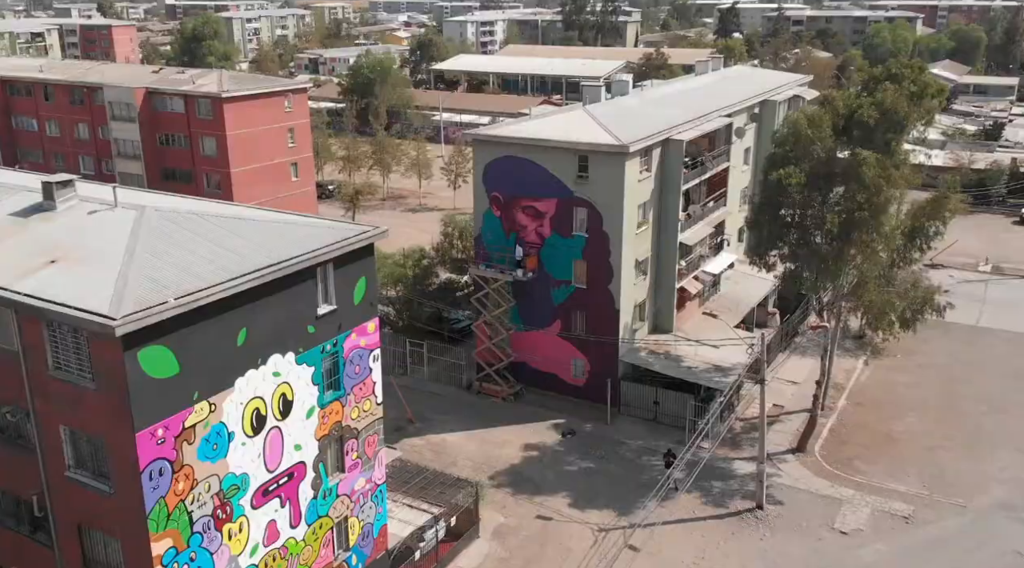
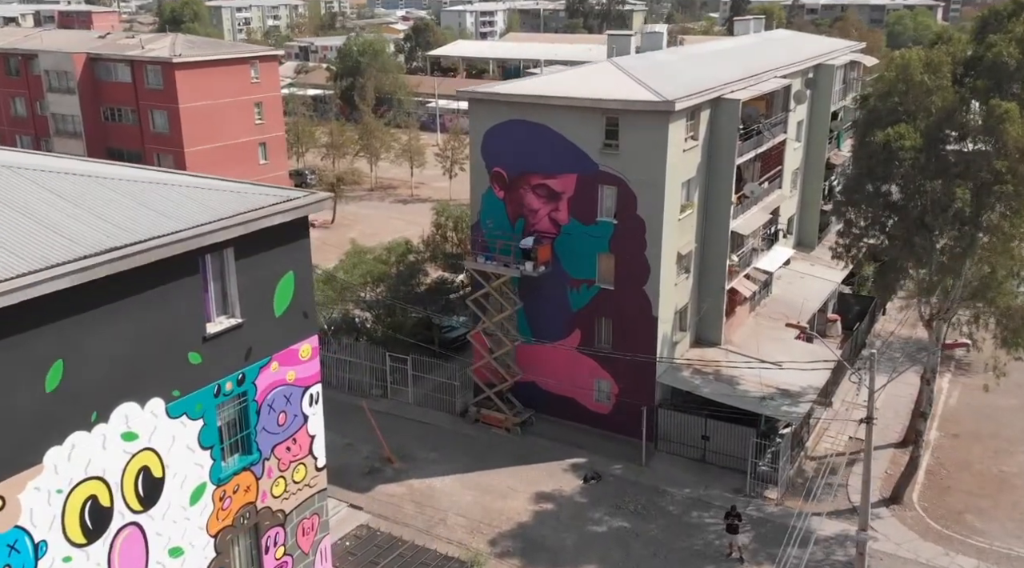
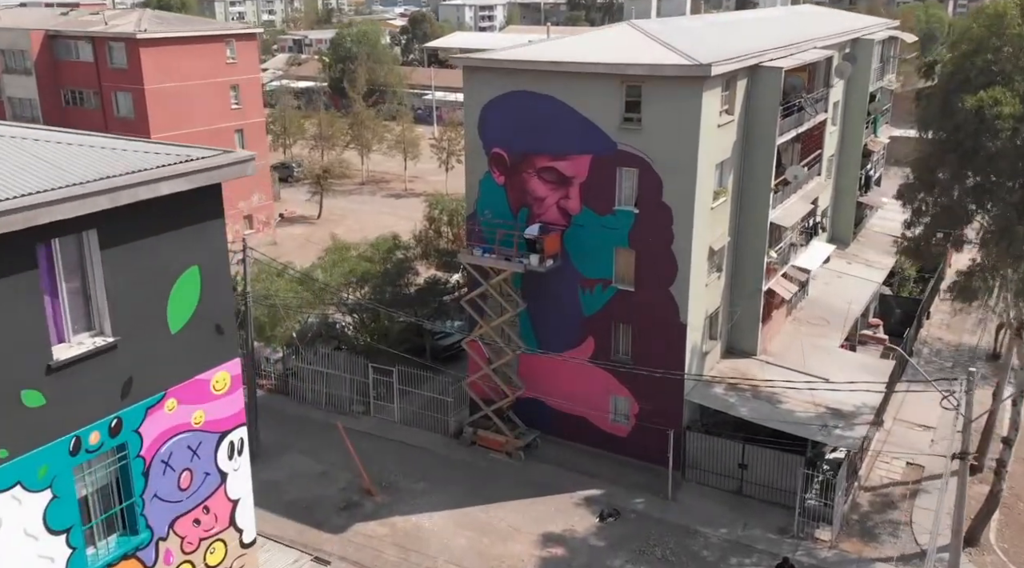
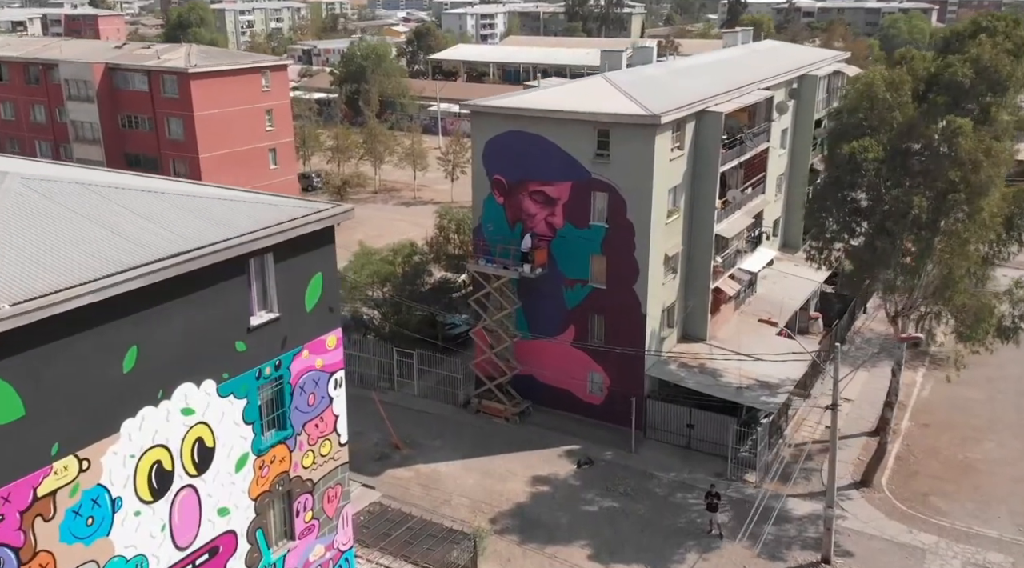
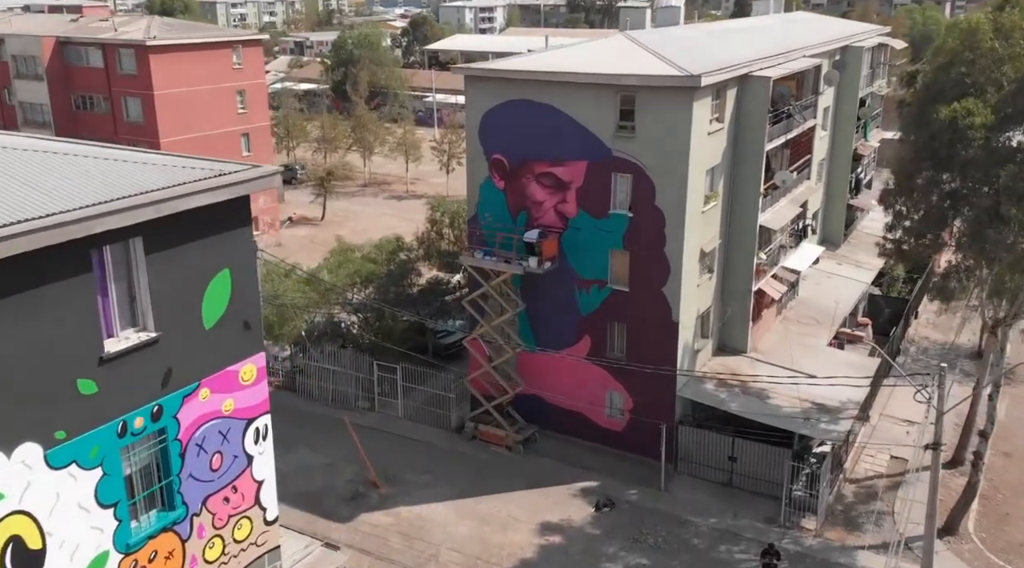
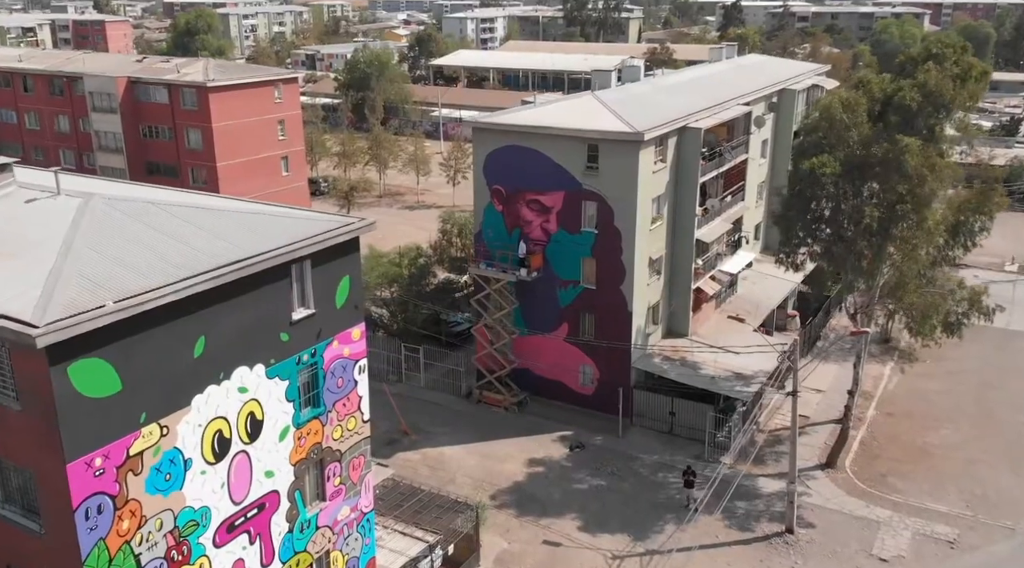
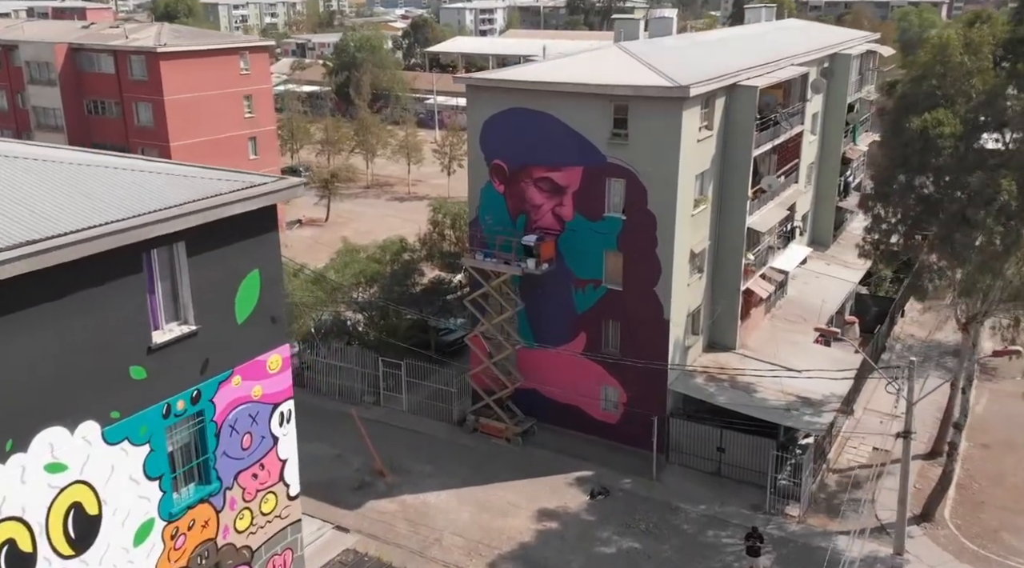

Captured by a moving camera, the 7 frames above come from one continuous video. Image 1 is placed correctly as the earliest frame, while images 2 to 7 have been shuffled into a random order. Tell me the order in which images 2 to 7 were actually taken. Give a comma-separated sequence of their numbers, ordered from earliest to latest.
6, 4, 2, 7, 5, 3
